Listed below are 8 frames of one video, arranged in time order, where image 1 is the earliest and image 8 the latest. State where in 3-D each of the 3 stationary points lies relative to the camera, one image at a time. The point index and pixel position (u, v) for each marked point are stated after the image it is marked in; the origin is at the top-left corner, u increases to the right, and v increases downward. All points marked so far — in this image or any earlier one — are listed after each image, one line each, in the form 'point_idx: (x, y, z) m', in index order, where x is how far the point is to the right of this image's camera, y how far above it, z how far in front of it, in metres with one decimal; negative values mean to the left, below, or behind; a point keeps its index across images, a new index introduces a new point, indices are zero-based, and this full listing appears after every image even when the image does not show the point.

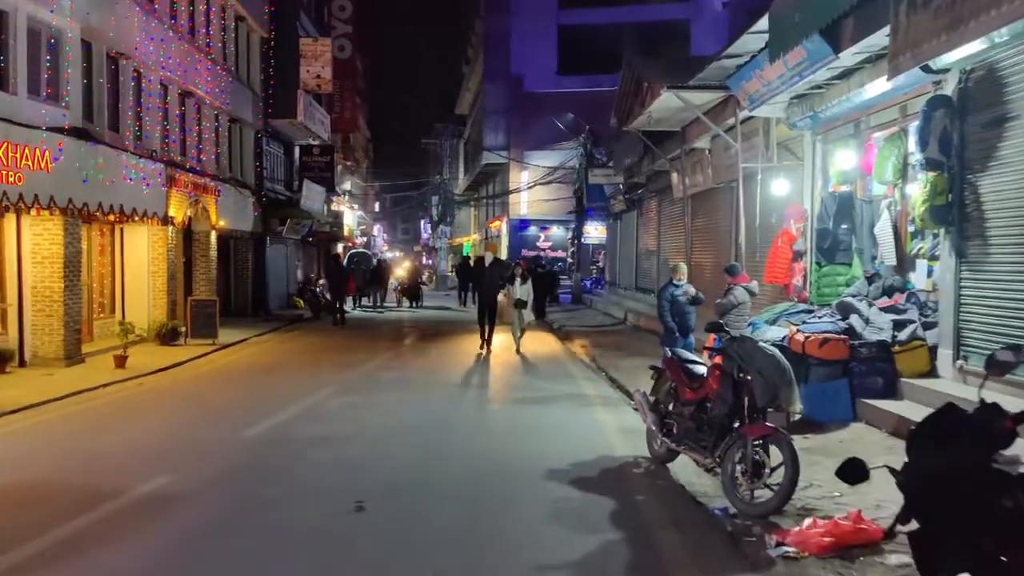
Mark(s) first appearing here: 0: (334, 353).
0: (-3.4, -1.3, +17.1) m
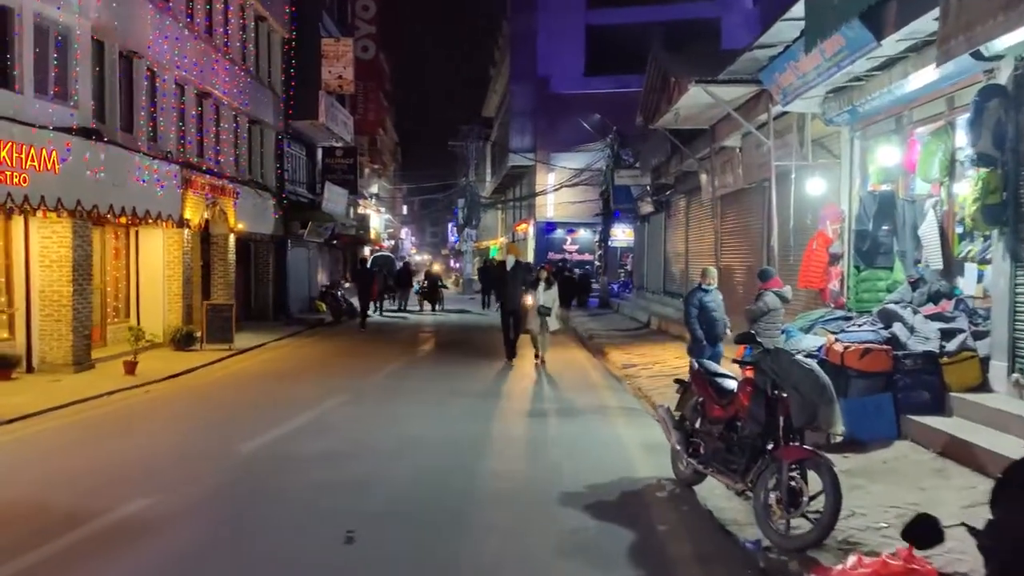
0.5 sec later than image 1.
0: (-3.0, -1.3, +16.6) m
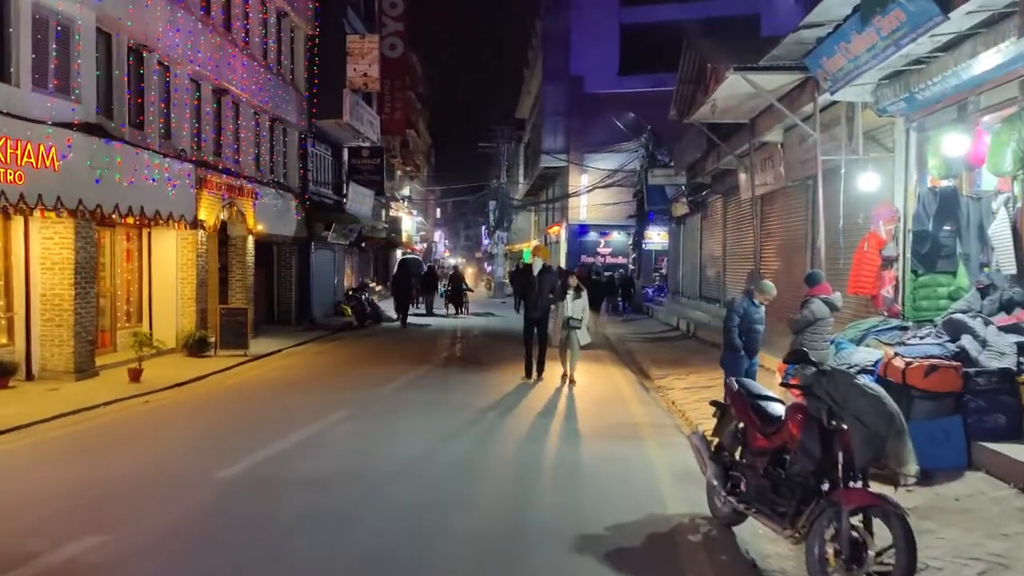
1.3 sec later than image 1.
0: (-2.5, -1.4, +15.8) m
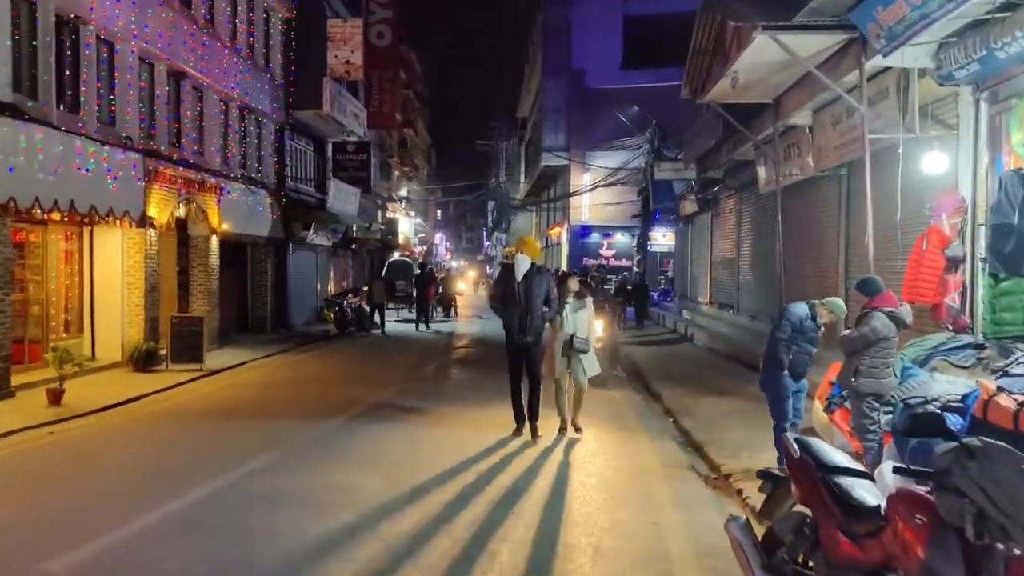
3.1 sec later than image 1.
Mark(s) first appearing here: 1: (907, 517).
0: (-2.7, -1.5, +13.8) m
1: (+1.4, -0.8, +3.1) m
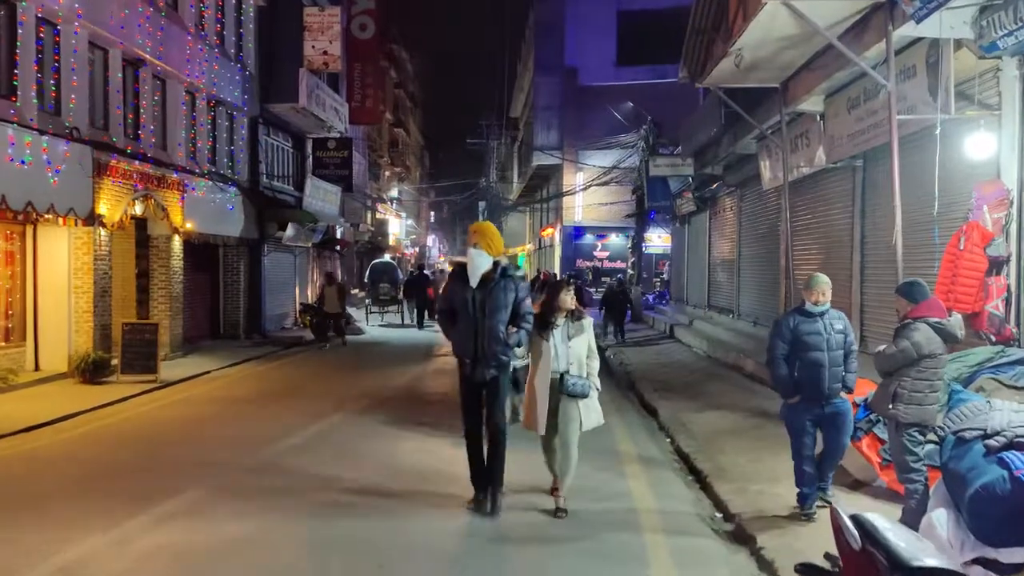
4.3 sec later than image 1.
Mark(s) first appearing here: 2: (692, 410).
0: (-3.0, -1.6, +12.6) m
1: (+1.2, -0.8, +1.9) m
2: (+2.3, -1.5, +11.5) m
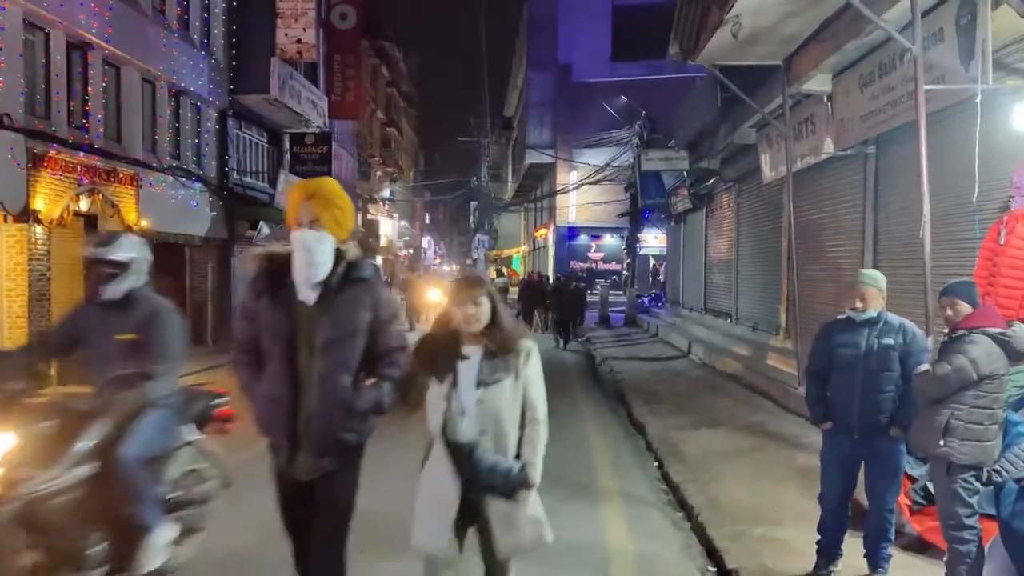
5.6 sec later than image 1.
0: (-3.3, -1.6, +11.3) m
1: (+0.8, -0.8, +0.6) m
2: (+1.9, -1.6, +10.2) m
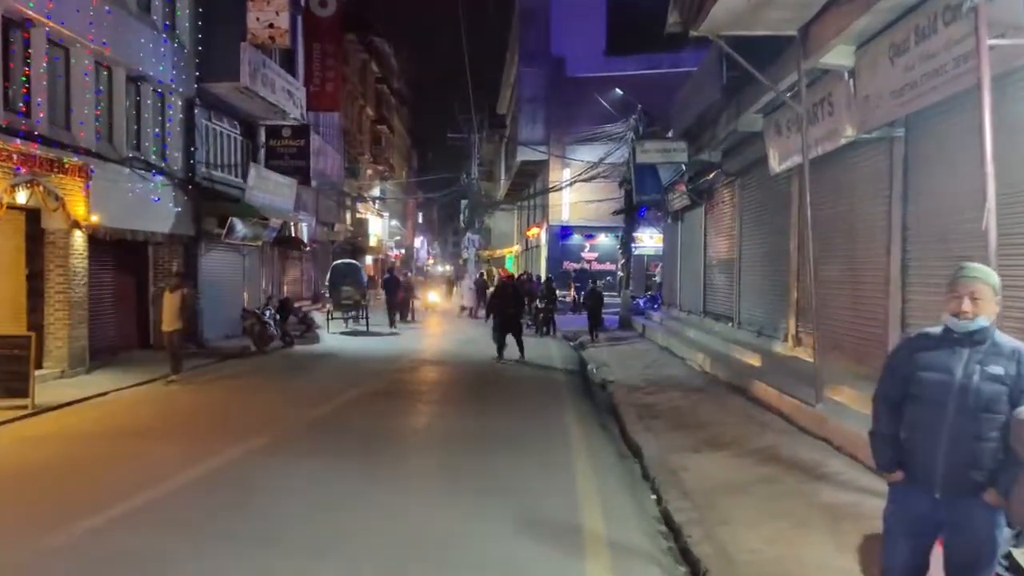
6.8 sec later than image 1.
0: (-3.5, -1.6, +10.0) m
1: (+0.7, -0.9, -0.7) m
2: (+1.7, -1.6, +8.9) m
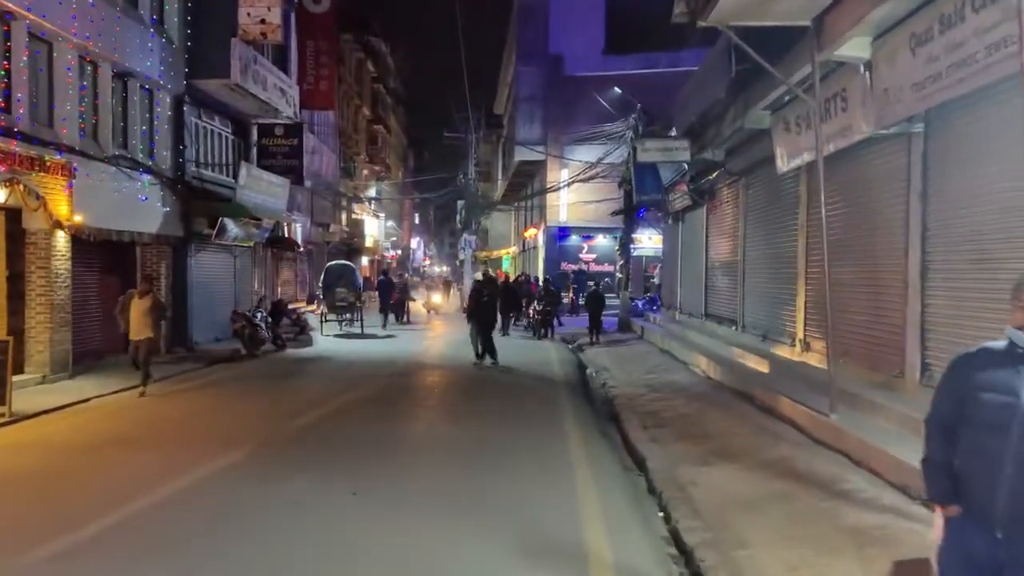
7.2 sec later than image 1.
0: (-3.6, -1.7, +9.5) m
1: (+0.7, -0.9, -1.2) m
2: (+1.7, -1.6, +8.4) m
